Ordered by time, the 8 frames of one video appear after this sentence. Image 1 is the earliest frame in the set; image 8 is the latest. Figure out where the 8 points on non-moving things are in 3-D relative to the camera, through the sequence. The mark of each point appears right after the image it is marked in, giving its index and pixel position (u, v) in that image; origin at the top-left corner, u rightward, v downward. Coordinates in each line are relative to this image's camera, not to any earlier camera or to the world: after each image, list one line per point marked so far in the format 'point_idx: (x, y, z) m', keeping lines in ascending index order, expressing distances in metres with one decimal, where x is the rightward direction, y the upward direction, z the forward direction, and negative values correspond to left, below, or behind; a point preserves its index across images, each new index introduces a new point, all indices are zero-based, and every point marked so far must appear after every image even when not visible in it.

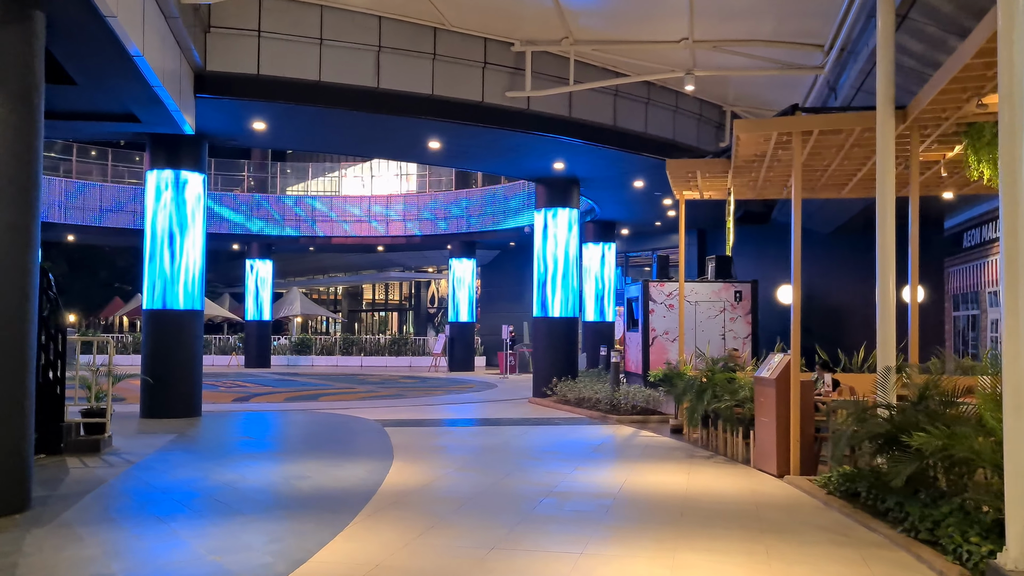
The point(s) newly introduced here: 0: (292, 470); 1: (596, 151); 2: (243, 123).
0: (-2.0, -1.7, +8.4) m
1: (+1.3, +2.1, +14.4) m
2: (-3.7, +2.3, +12.6) m
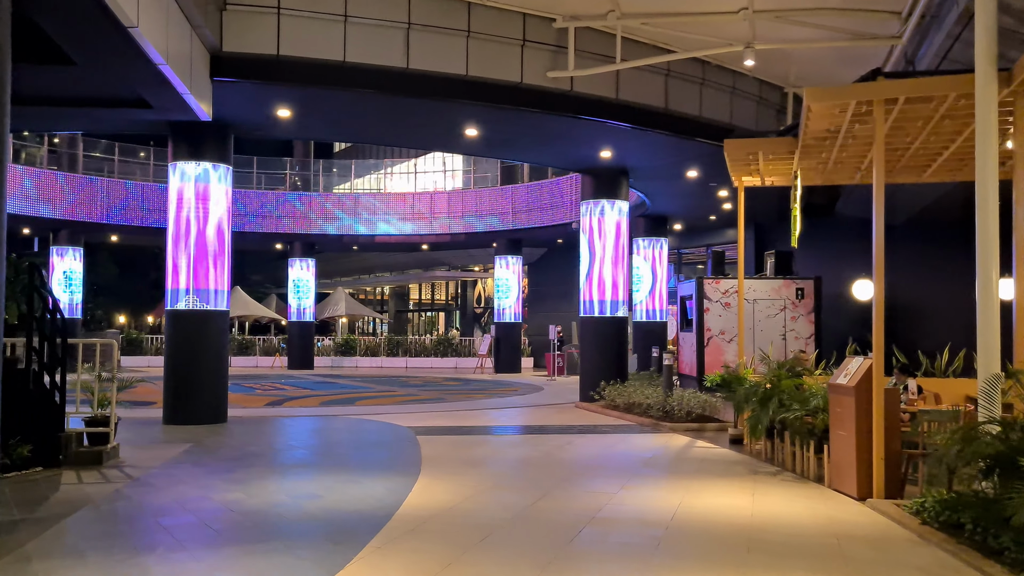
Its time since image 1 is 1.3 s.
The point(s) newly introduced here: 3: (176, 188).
0: (-1.7, -1.6, +7.6) m
1: (+1.9, +2.2, +13.3) m
2: (-3.1, +2.3, +11.8) m
3: (-4.6, +1.4, +12.6) m
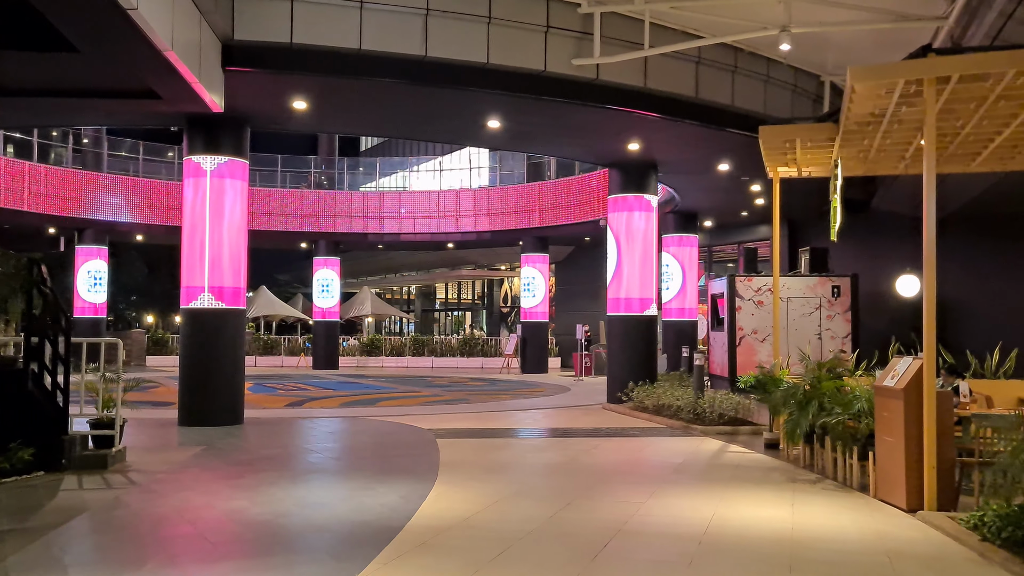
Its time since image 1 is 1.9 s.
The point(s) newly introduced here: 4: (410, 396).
0: (-1.6, -1.6, +7.1) m
1: (+2.3, +2.2, +12.8) m
2: (-2.9, +2.3, +11.4) m
3: (-4.3, +1.4, +12.2) m
4: (-2.1, -2.2, +18.8) m
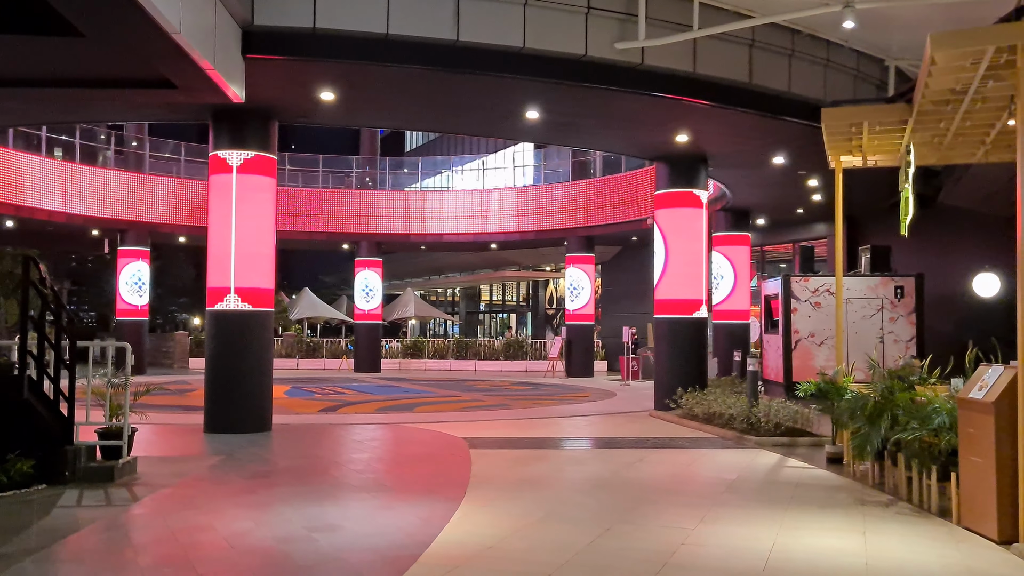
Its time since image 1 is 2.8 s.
0: (-1.3, -1.6, +6.5) m
1: (+2.8, +2.2, +12.0) m
2: (-2.4, +2.3, +10.9) m
3: (-3.8, +1.4, +11.7) m
4: (-1.2, -2.2, +18.1) m
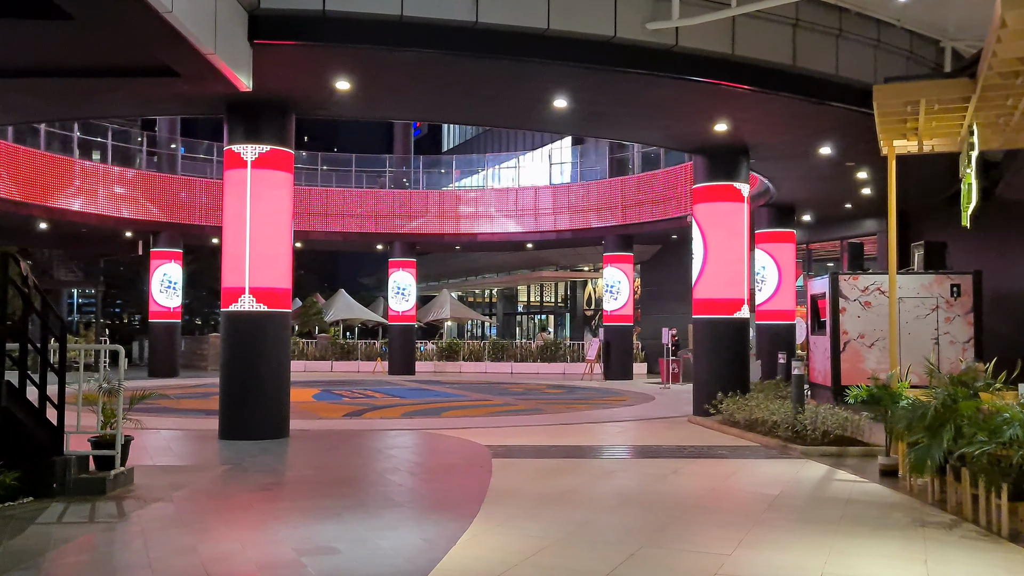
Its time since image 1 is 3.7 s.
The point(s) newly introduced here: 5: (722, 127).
0: (-1.2, -1.6, +5.9) m
1: (+3.1, +2.2, +11.2) m
2: (-2.1, +2.3, +10.3) m
3: (-3.4, +1.4, +11.3) m
4: (-0.6, -2.2, +17.5) m
5: (+2.9, +2.2, +12.6) m
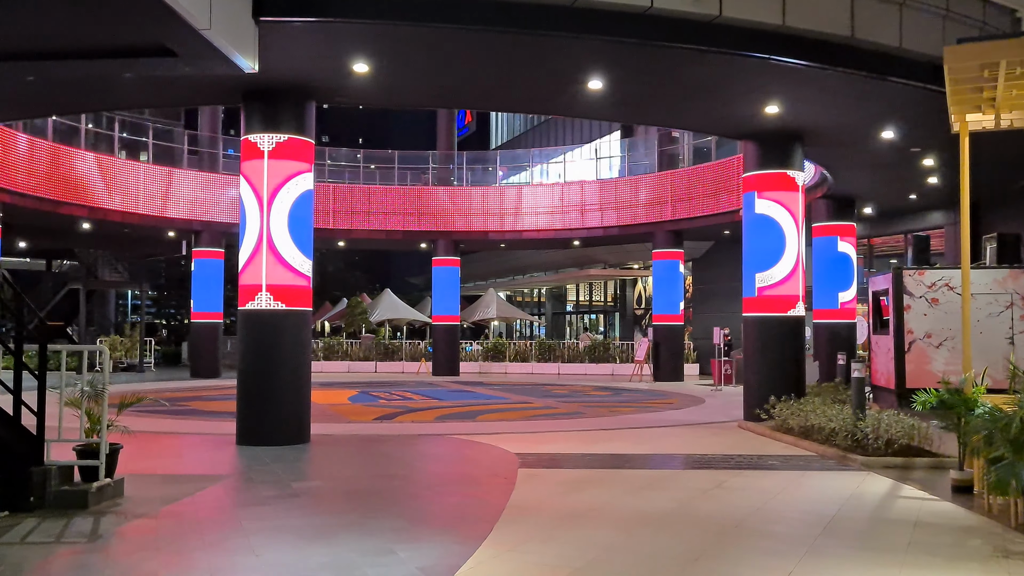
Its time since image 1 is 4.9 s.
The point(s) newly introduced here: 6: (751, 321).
0: (-1.2, -1.6, +5.2) m
1: (+3.5, +2.3, +10.2) m
2: (-1.8, +2.3, +9.7) m
3: (-3.1, +1.4, +10.7) m
4: (+0.2, -2.2, +16.8) m
5: (+3.3, +2.3, +11.7) m
6: (+3.5, -0.4, +13.3) m
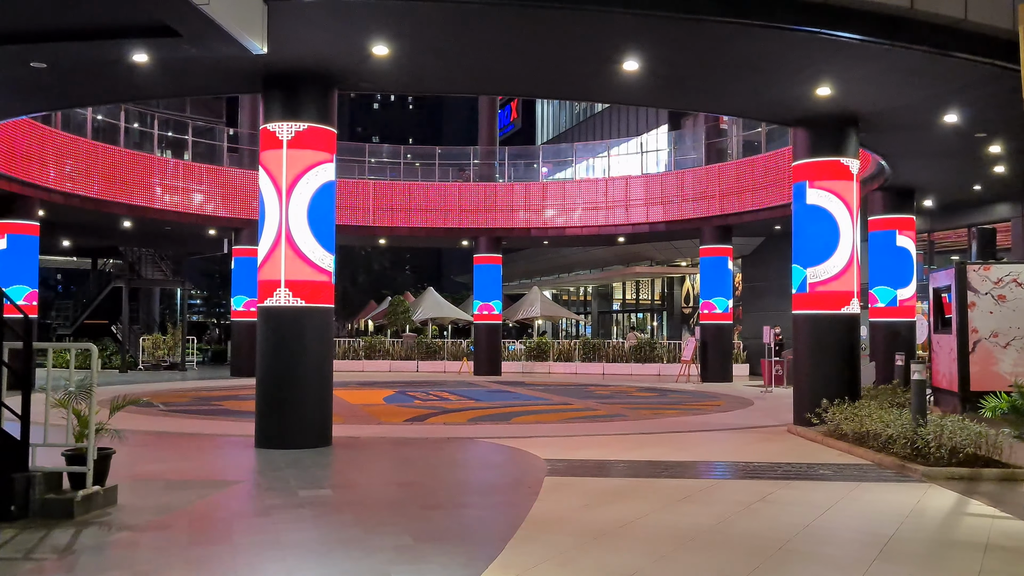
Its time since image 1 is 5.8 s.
0: (-1.1, -1.5, +4.7) m
1: (+3.8, +2.4, +9.4) m
2: (-1.5, +2.4, +9.2) m
3: (-2.7, +1.5, +10.3) m
4: (+0.8, -2.1, +16.1) m
5: (+3.7, +2.3, +10.9) m
6: (+3.9, -0.4, +12.5) m
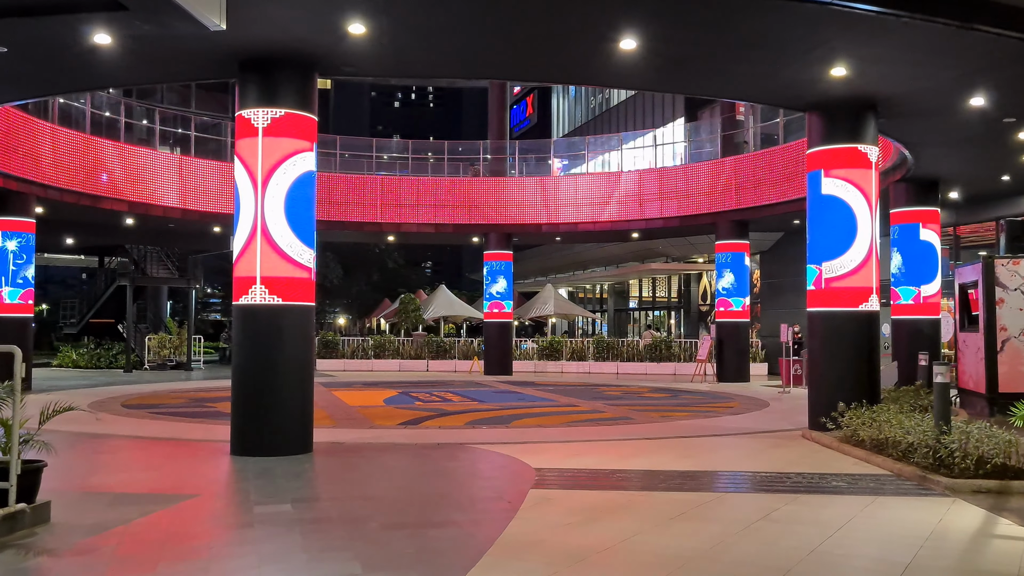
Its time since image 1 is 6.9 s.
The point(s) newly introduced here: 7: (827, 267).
0: (-1.4, -1.5, +4.1) m
1: (+3.7, +2.4, +8.7) m
2: (-1.6, +2.4, +8.6) m
3: (-2.8, +1.5, +9.7) m
4: (+0.9, -2.1, +15.5) m
5: (+3.6, +2.4, +10.1) m
6: (+3.9, -0.3, +11.7) m
7: (+4.0, +0.3, +11.6) m
